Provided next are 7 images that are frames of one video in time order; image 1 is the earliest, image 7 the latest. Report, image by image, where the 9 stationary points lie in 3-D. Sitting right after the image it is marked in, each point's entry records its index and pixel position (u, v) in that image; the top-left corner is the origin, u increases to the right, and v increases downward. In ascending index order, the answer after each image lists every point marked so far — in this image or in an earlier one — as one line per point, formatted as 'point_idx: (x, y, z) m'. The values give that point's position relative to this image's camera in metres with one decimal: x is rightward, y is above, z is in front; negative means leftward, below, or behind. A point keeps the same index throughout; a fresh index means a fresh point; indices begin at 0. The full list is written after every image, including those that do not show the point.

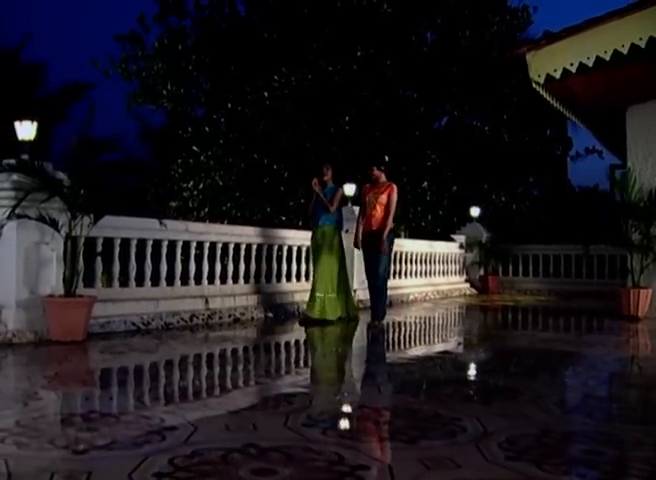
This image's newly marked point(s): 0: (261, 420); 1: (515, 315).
0: (-0.3, -0.9, +4.2) m
1: (+2.5, -1.0, +12.1) m
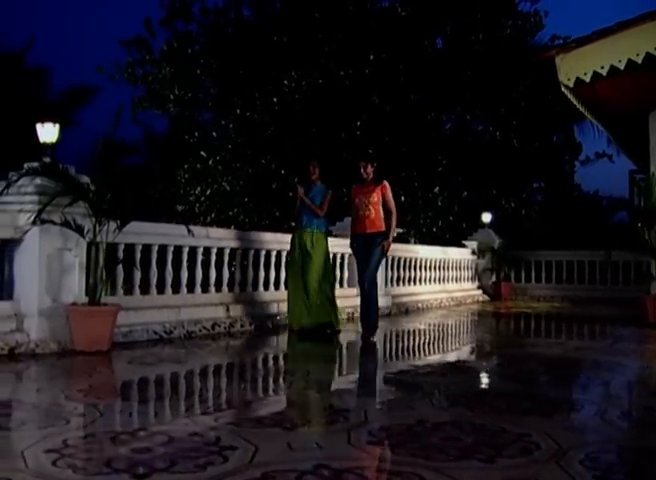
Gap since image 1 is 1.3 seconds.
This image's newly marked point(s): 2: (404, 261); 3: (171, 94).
0: (0.0, -0.9, +4.0) m
1: (+2.7, -1.1, +11.9) m
2: (+1.0, -0.3, +12.0) m
3: (-2.7, +2.5, +15.4) m
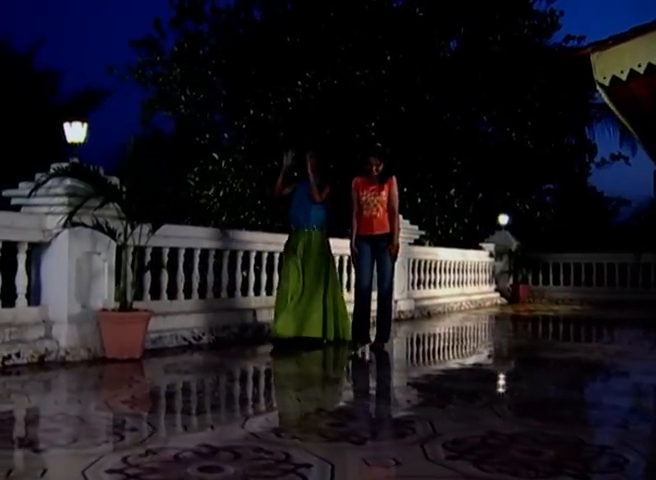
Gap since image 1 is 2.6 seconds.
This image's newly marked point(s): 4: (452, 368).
0: (+0.3, -0.9, +3.8) m
1: (+2.9, -1.1, +11.8) m
2: (+1.3, -0.3, +11.7) m
3: (-2.5, +2.5, +15.1) m
4: (+0.9, -1.0, +7.3) m
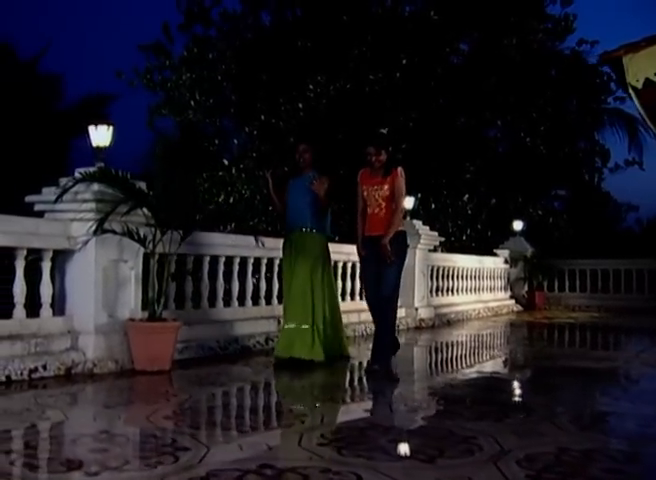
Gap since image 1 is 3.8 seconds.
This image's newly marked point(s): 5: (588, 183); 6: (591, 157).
0: (+0.6, -0.9, +3.5) m
1: (+3.1, -1.2, +11.6) m
2: (+1.5, -0.4, +11.5) m
3: (-2.3, +2.4, +14.9) m
4: (+1.2, -1.1, +7.1) m
5: (+5.1, +1.2, +17.4) m
6: (+4.9, +1.5, +16.5) m
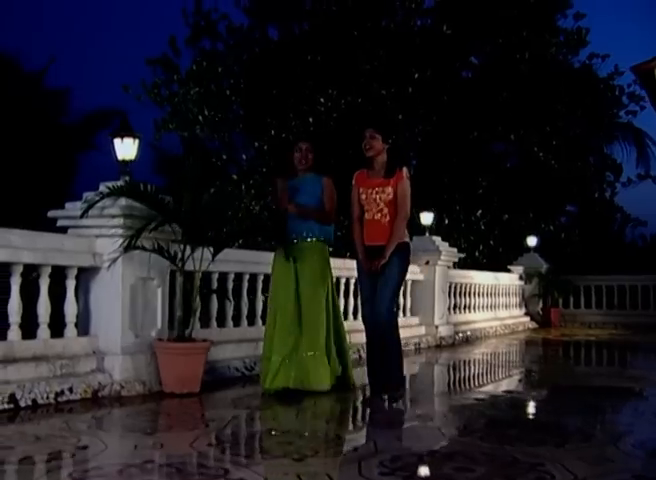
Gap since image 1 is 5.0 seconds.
0: (+0.9, -1.0, +3.3) m
1: (+3.3, -1.4, +11.3) m
2: (+1.7, -0.6, +11.3) m
3: (-2.2, +2.1, +14.7) m
4: (+1.4, -1.2, +6.9) m
5: (+5.2, +0.9, +17.2) m
6: (+5.1, +1.2, +16.4) m
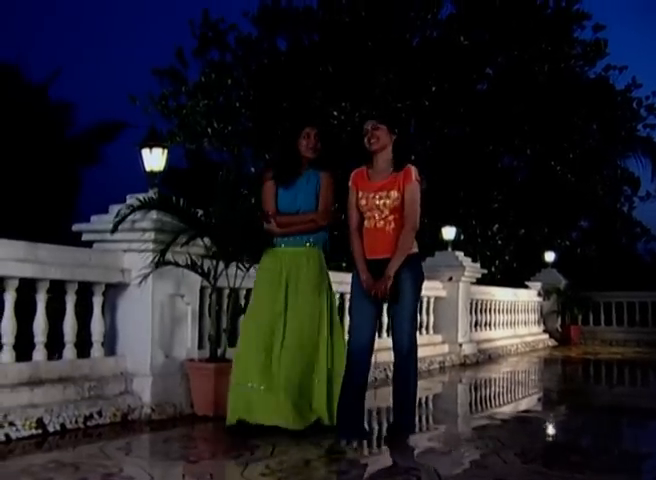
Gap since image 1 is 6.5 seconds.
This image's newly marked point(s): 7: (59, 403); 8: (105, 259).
0: (+1.1, -1.0, +3.0) m
1: (+3.5, -1.6, +11.1) m
2: (+1.9, -0.8, +11.0) m
3: (-2.0, +1.8, +14.4) m
4: (+1.7, -1.3, +6.6) m
5: (+5.3, +0.6, +17.0) m
6: (+5.2, +1.0, +16.2) m
7: (-1.5, -0.9, +5.1) m
8: (-1.4, -0.1, +5.6) m
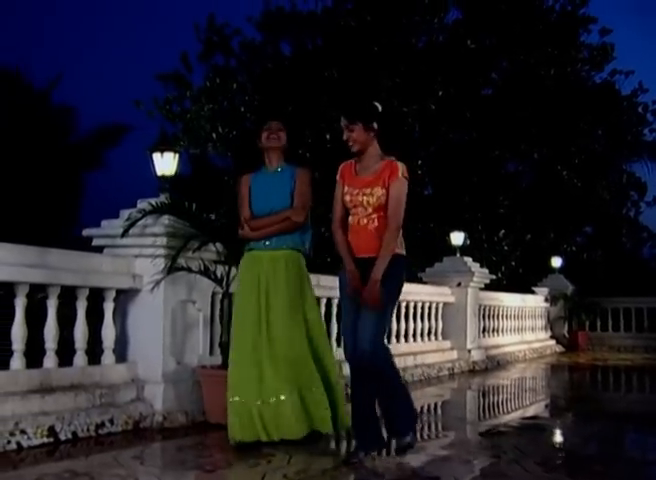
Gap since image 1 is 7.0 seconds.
0: (+1.2, -1.0, +2.9) m
1: (+3.6, -1.7, +11.0) m
2: (+2.0, -0.9, +11.0) m
3: (-1.9, +1.7, +14.4) m
4: (+1.8, -1.4, +6.5) m
5: (+5.4, +0.5, +17.0) m
6: (+5.3, +0.9, +16.1) m
7: (-1.5, -1.0, +5.0) m
8: (-1.3, -0.2, +5.5) m
